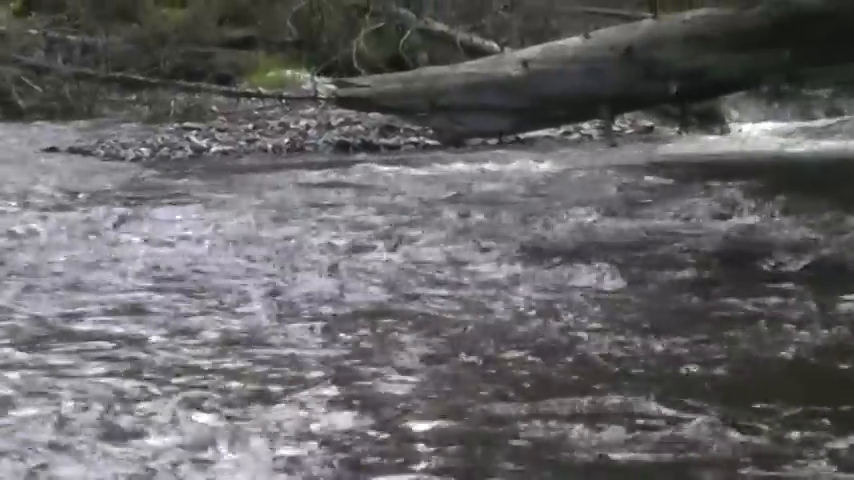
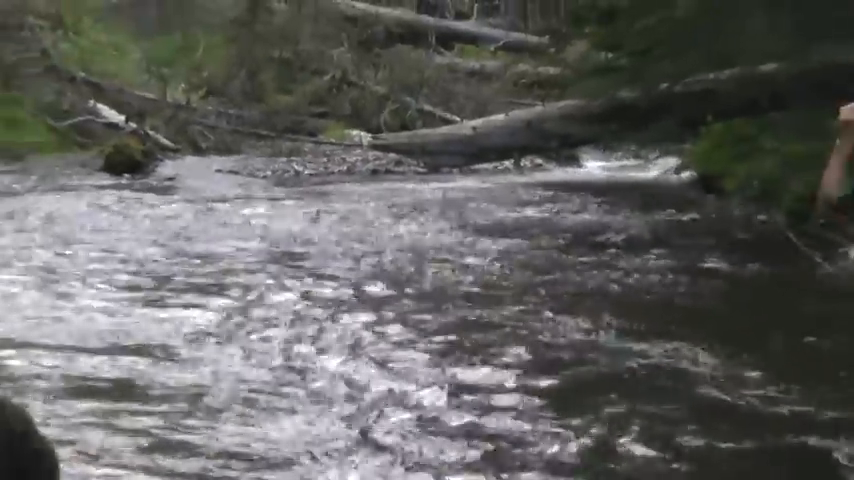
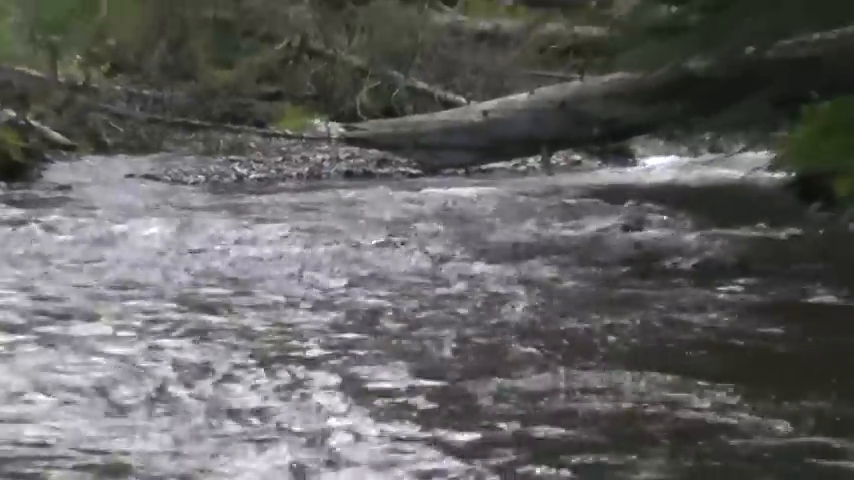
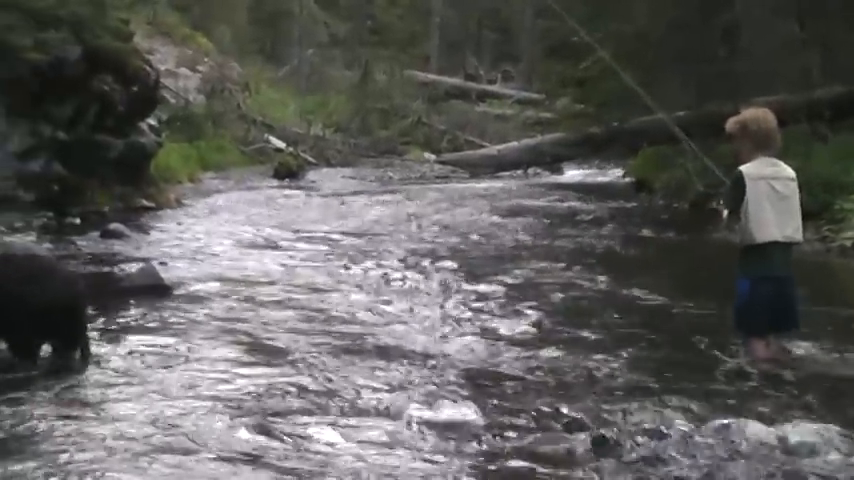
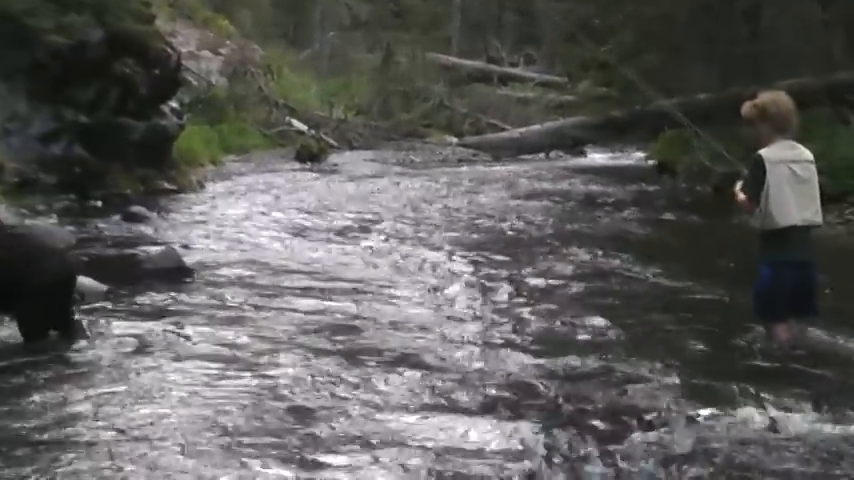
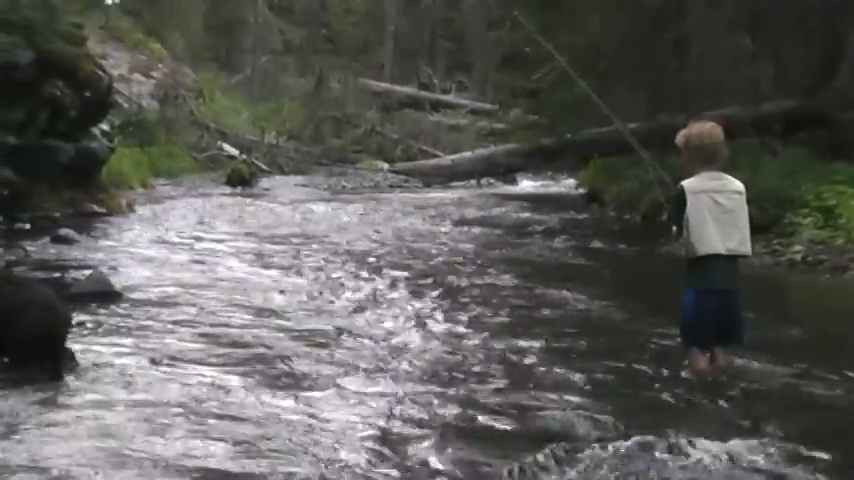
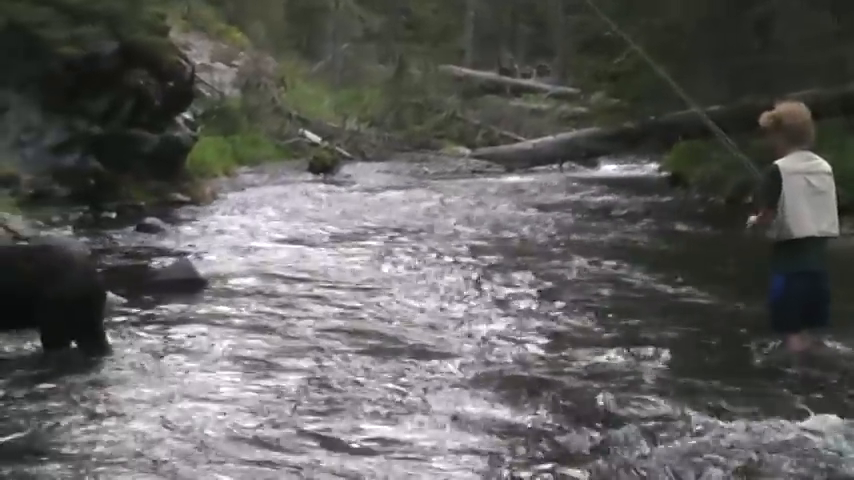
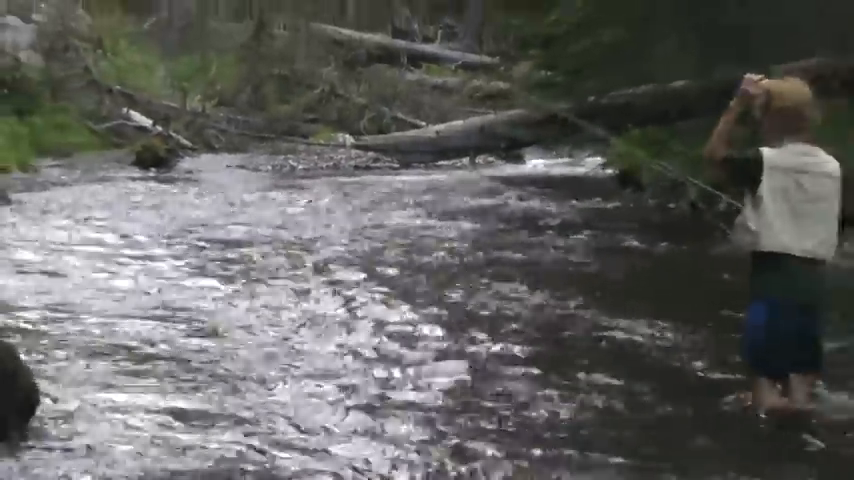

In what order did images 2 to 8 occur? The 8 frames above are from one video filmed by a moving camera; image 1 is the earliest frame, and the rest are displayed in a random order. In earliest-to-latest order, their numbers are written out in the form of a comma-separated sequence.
3, 2, 8, 6, 4, 7, 5
